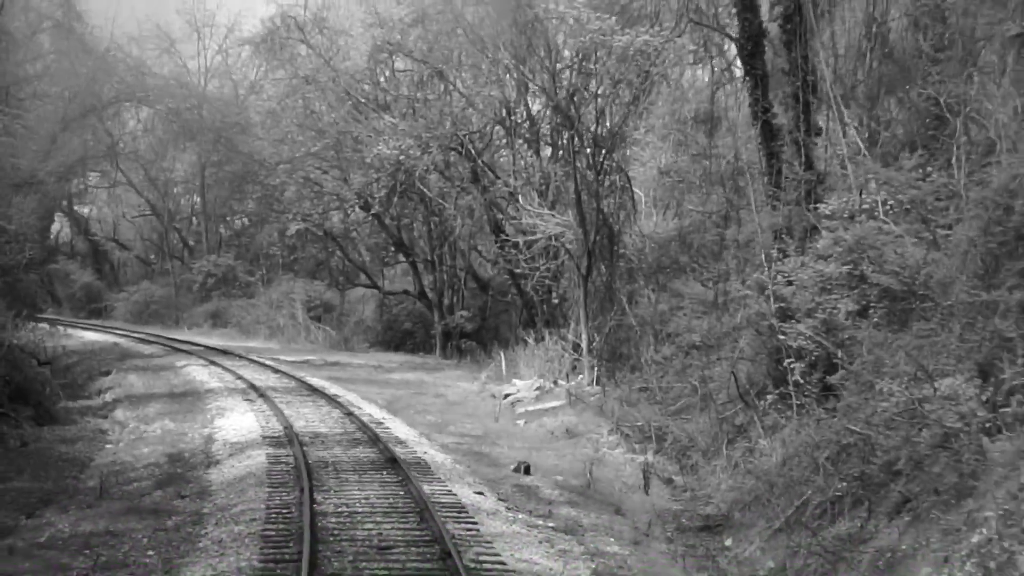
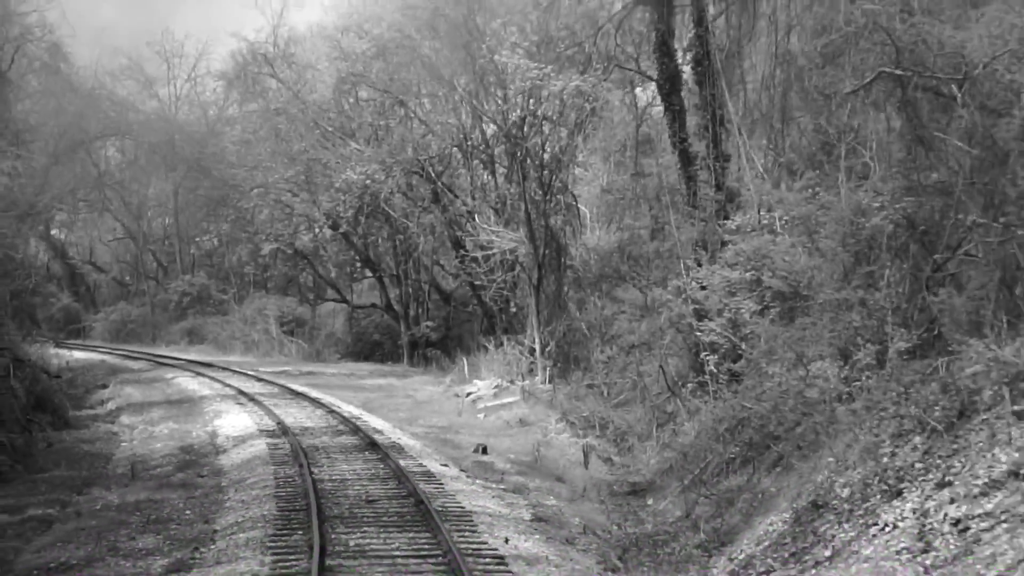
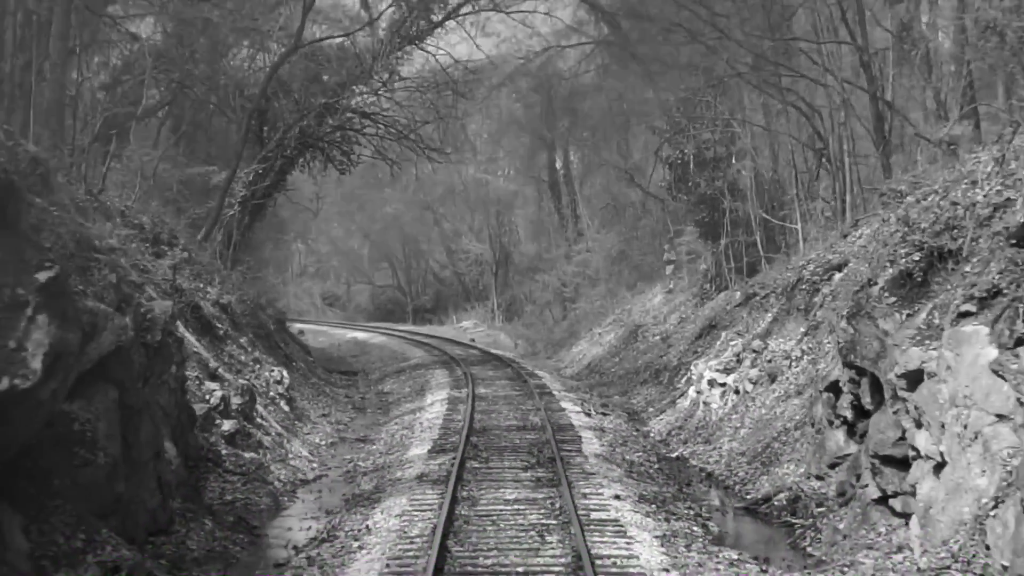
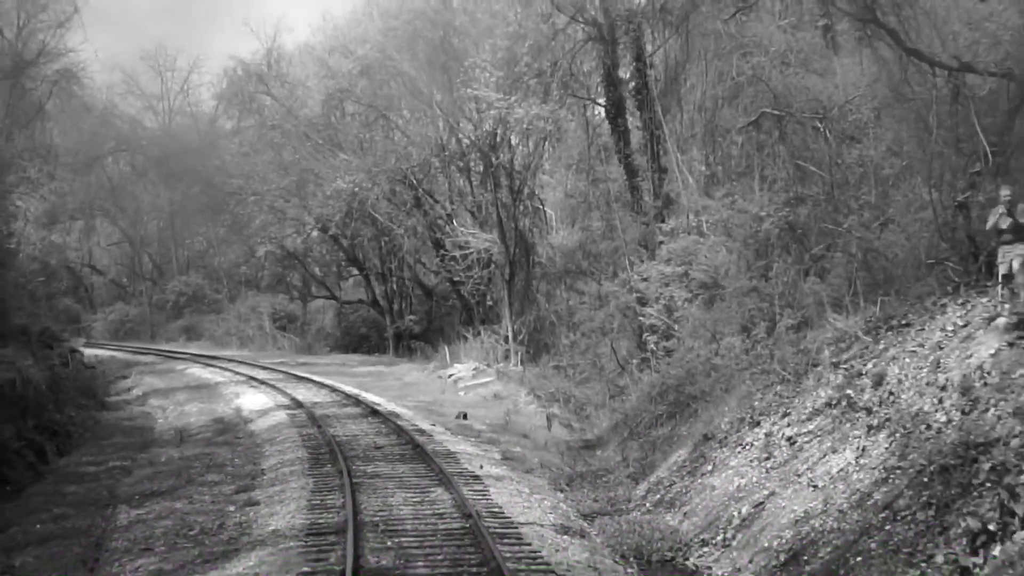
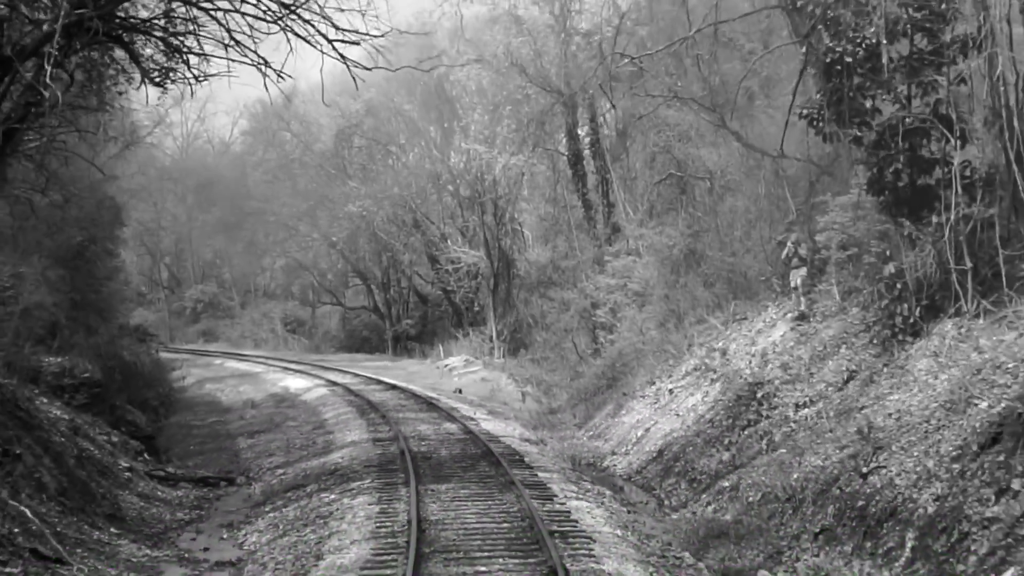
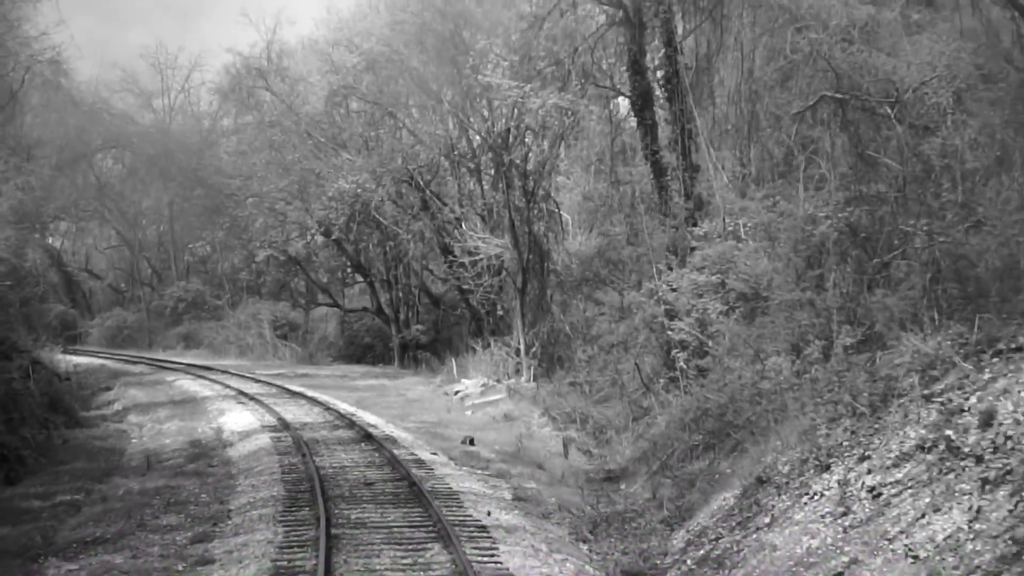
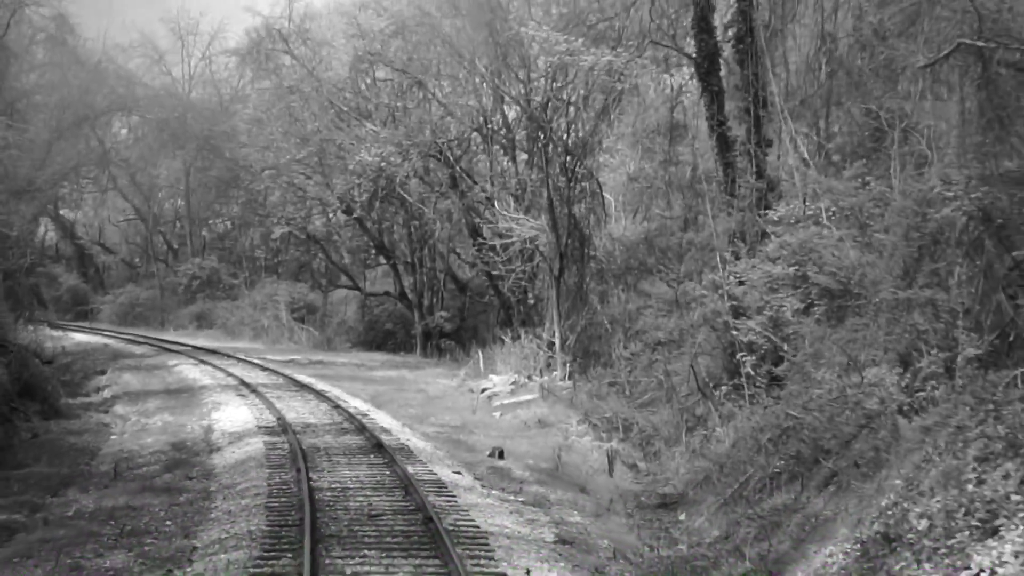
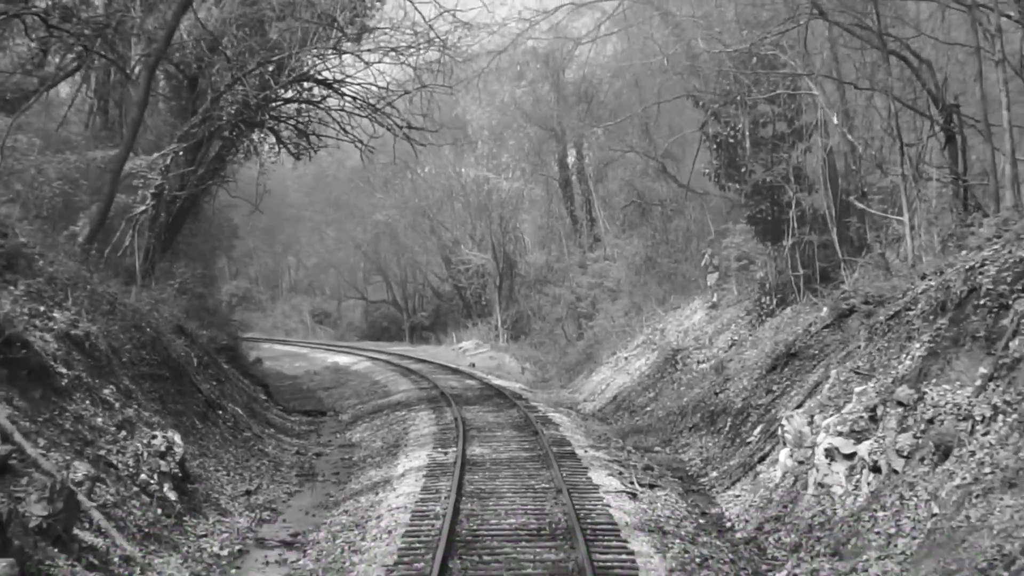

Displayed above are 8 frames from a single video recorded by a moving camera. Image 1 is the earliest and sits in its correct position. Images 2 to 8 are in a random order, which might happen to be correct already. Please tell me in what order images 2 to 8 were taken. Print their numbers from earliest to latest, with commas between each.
7, 2, 6, 4, 5, 8, 3
